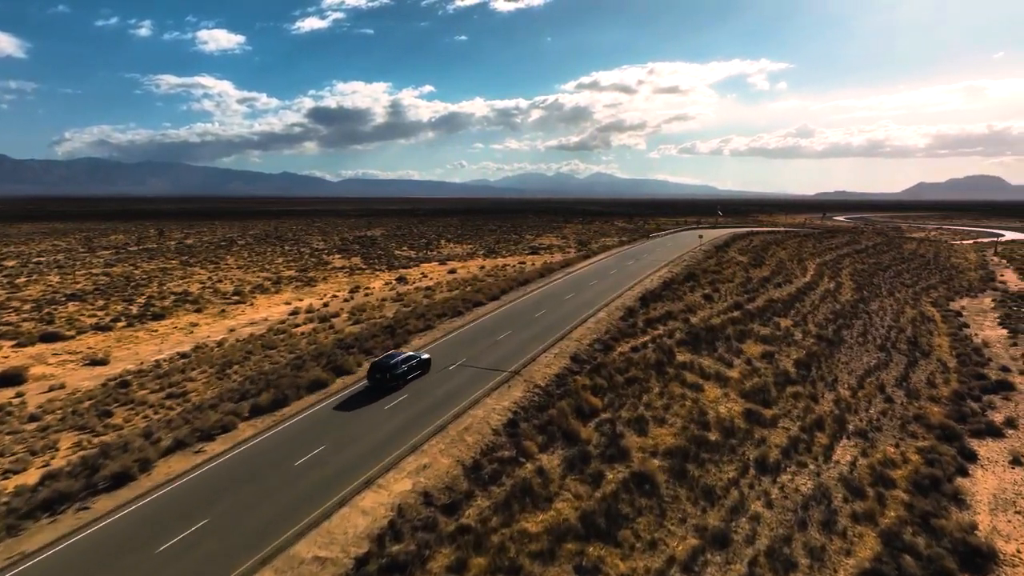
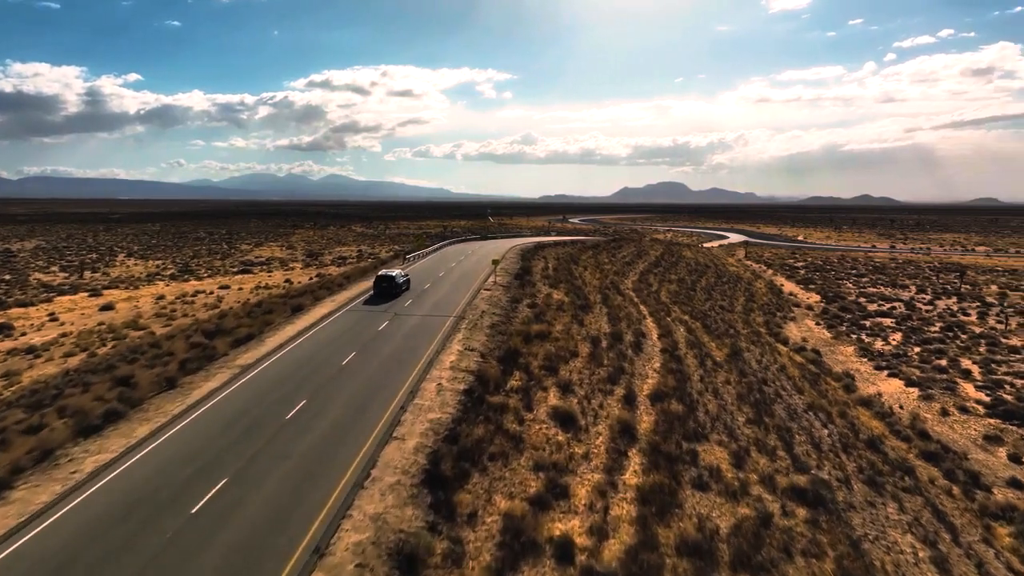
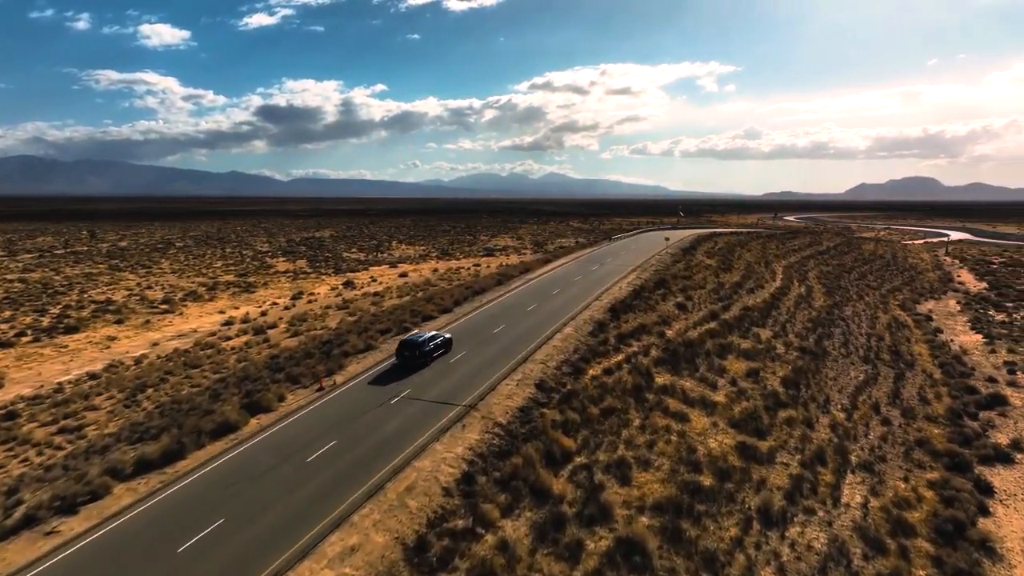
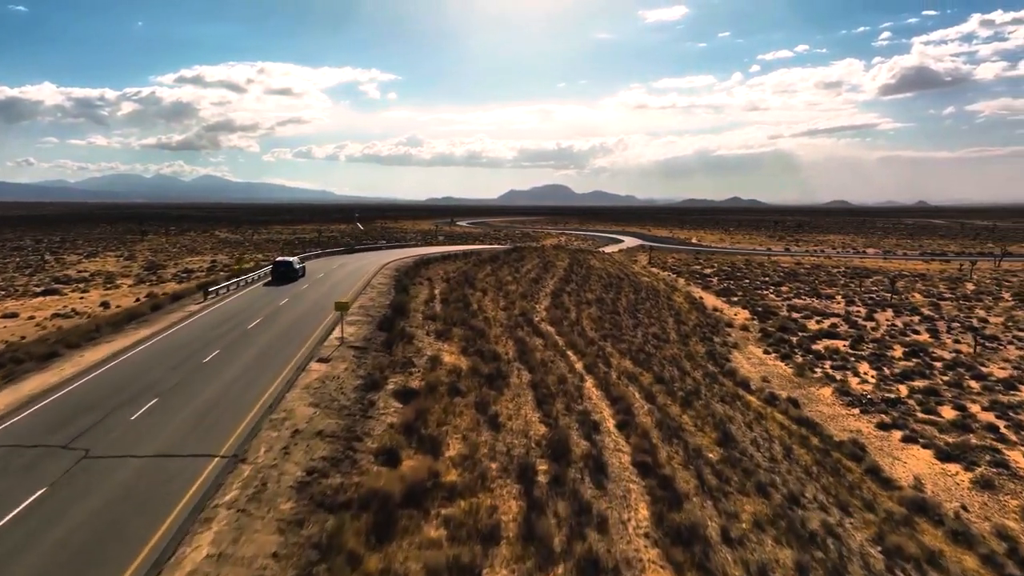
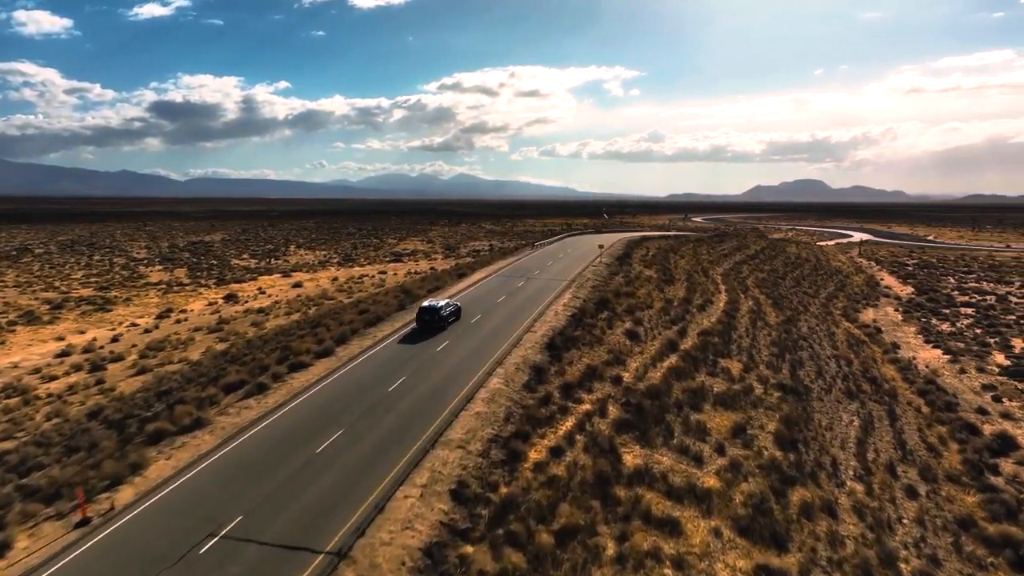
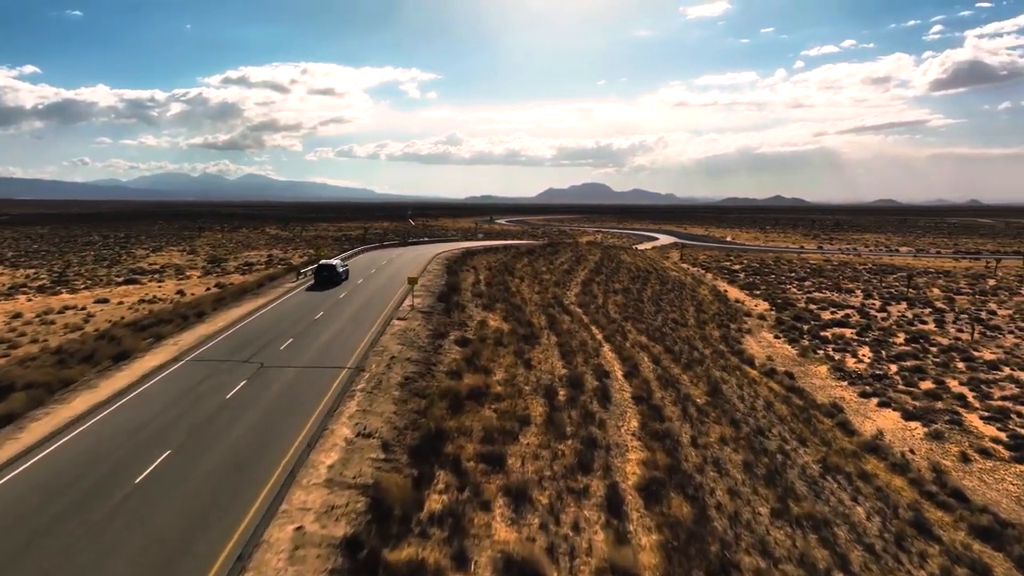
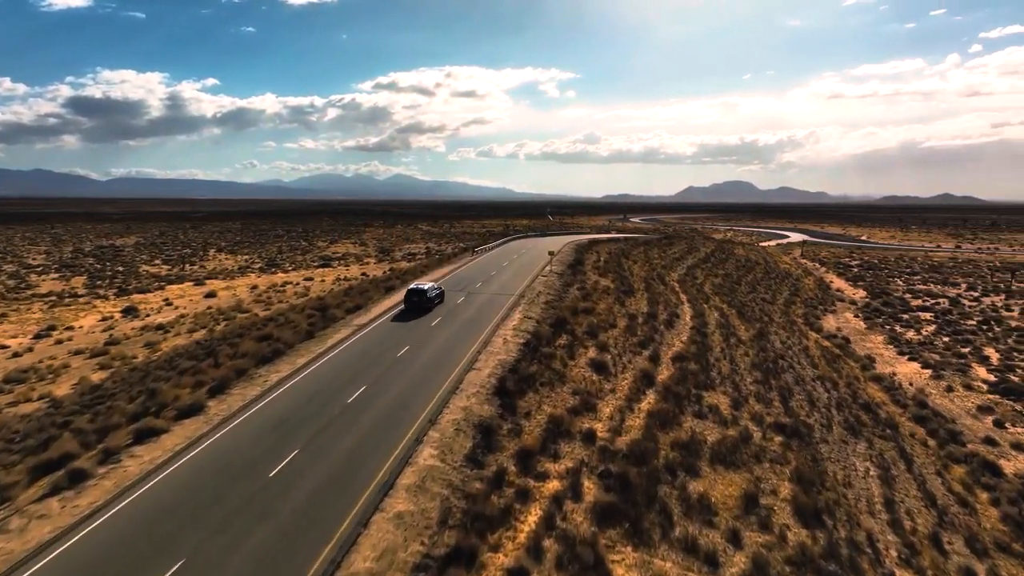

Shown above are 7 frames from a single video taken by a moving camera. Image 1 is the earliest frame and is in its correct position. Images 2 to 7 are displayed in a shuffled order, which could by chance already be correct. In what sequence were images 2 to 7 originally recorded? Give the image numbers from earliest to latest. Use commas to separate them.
3, 5, 7, 2, 6, 4
